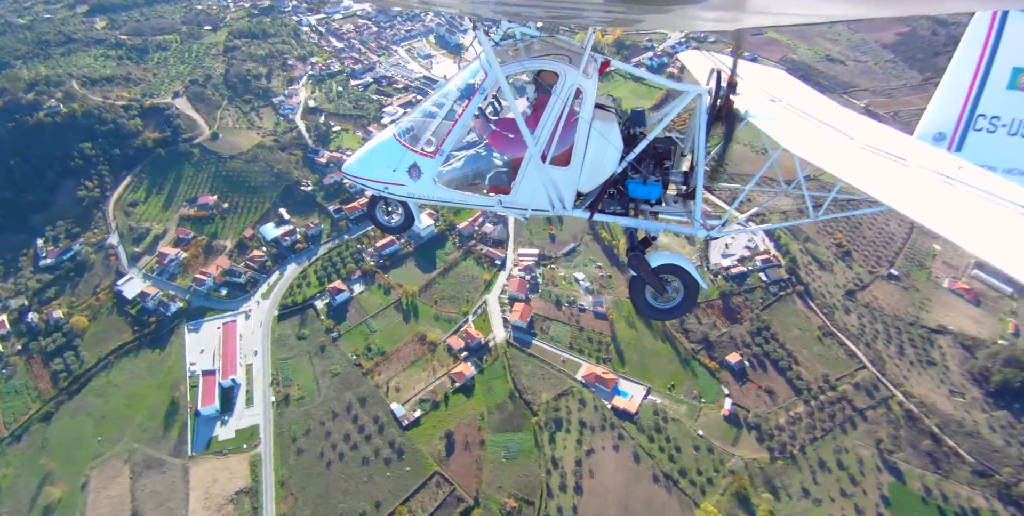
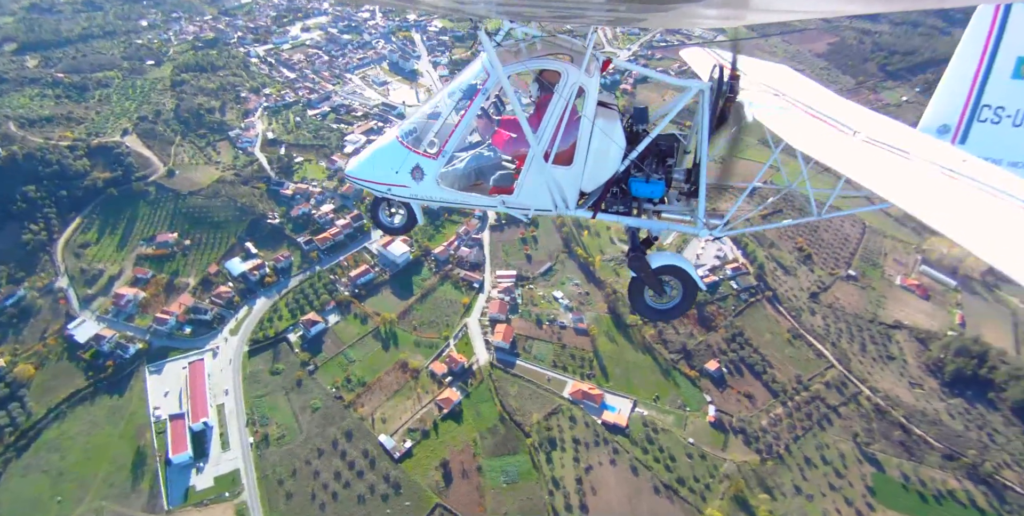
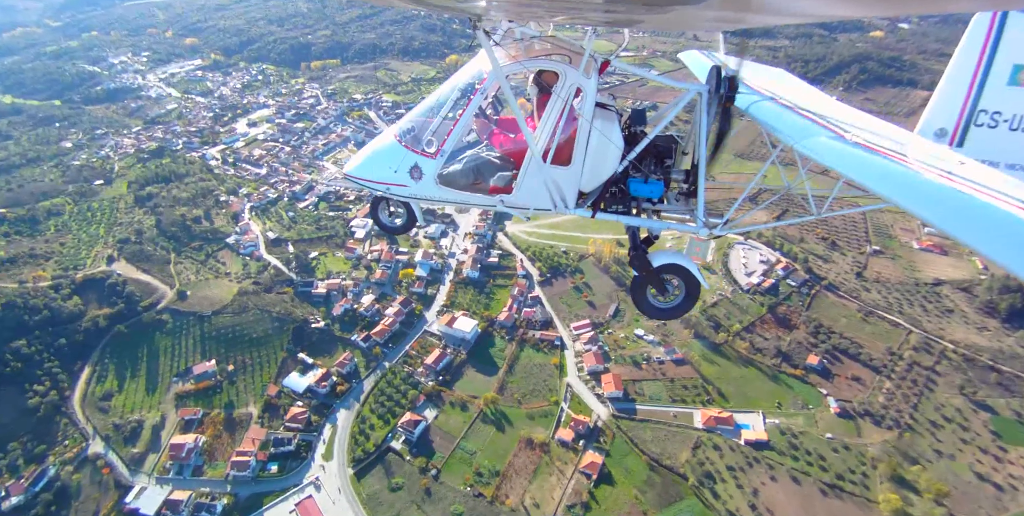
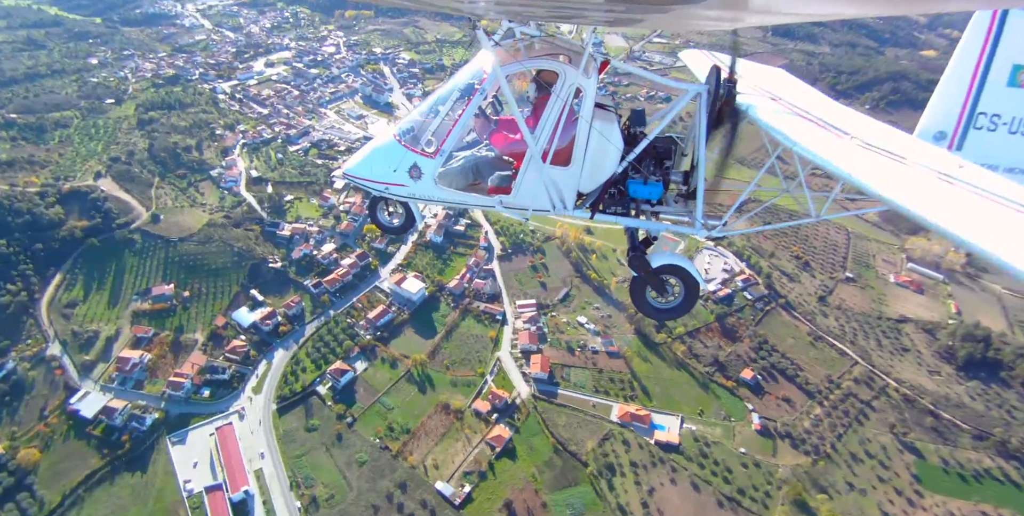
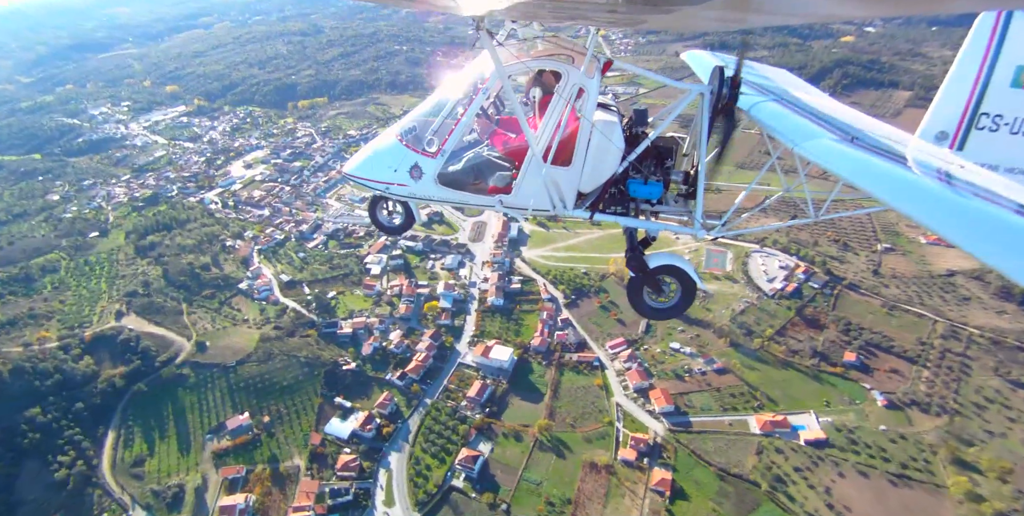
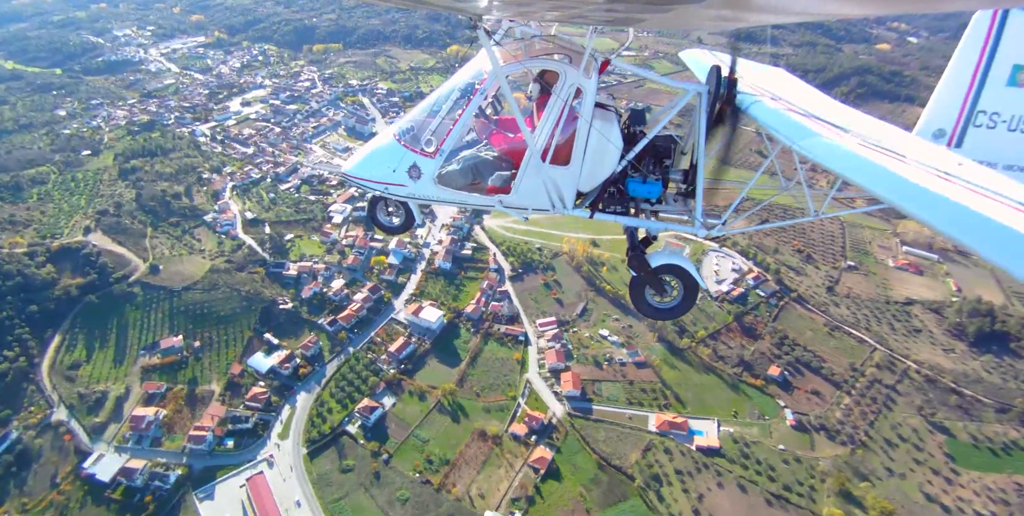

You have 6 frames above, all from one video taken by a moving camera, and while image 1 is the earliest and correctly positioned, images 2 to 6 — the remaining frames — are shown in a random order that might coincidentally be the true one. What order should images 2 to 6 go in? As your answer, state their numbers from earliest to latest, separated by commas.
2, 4, 6, 3, 5
